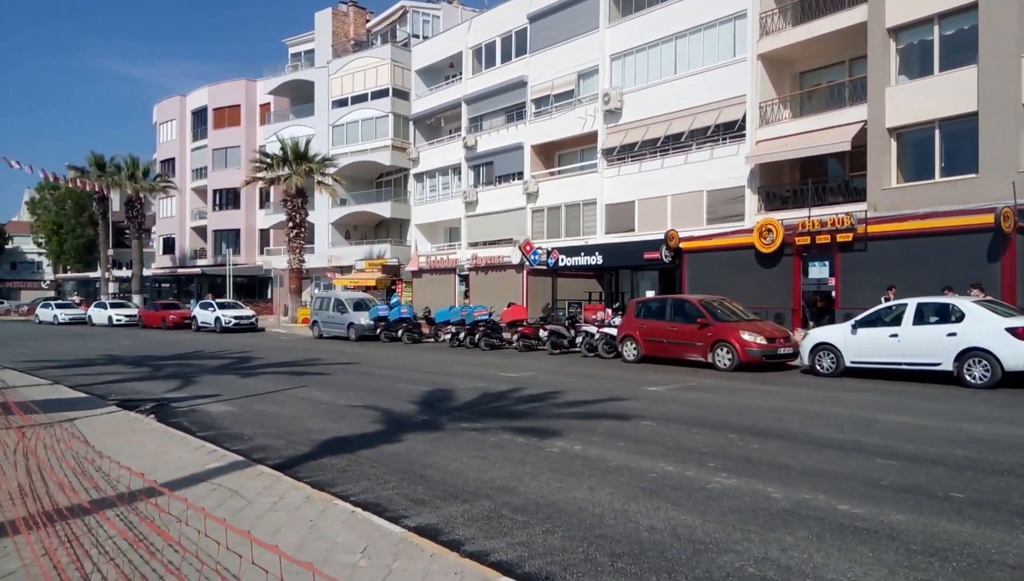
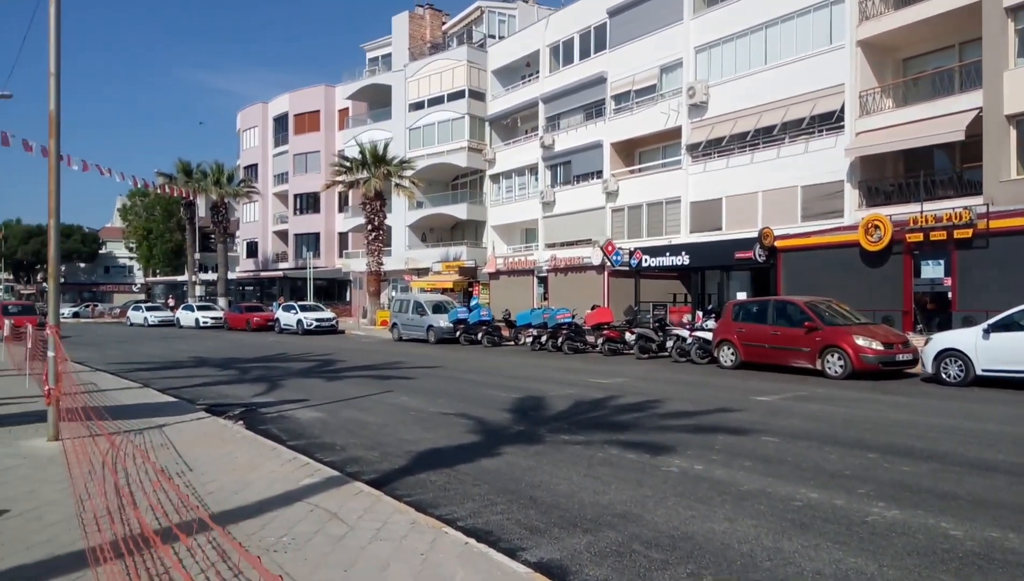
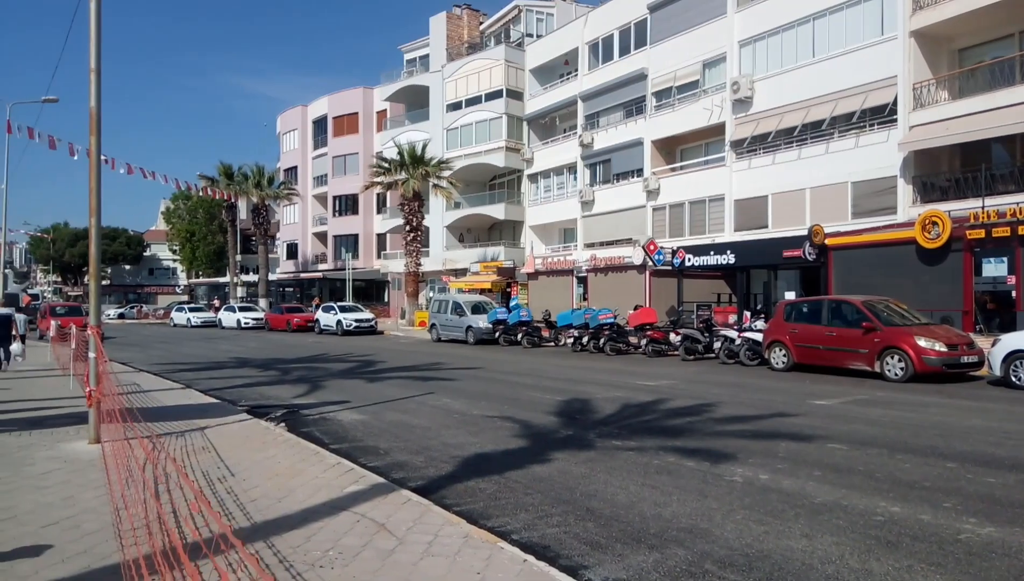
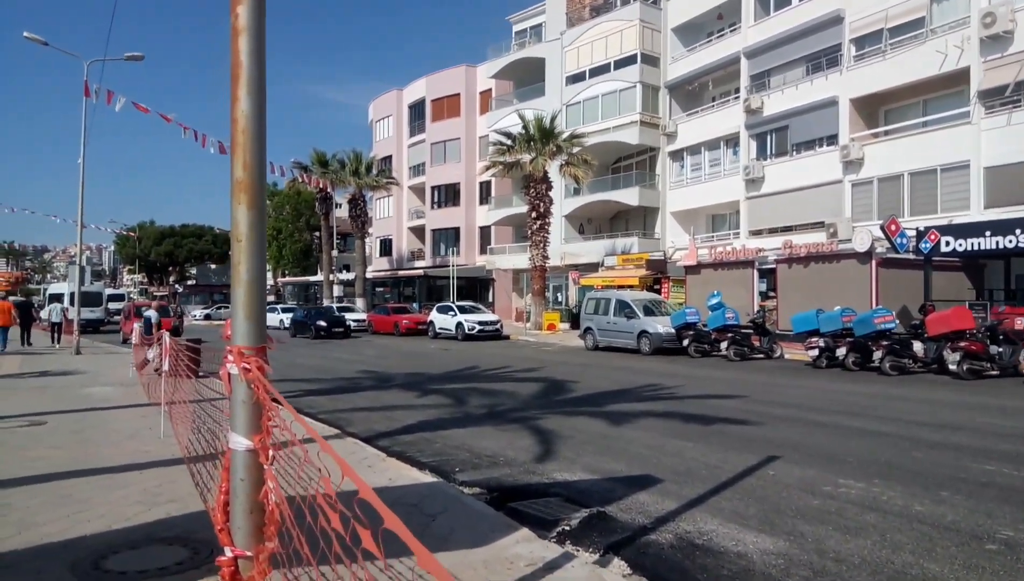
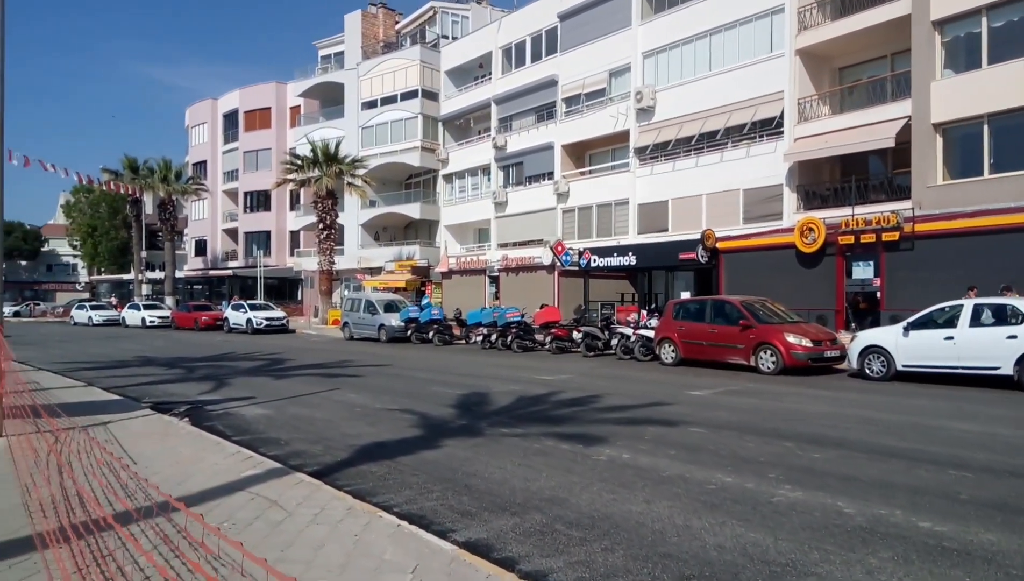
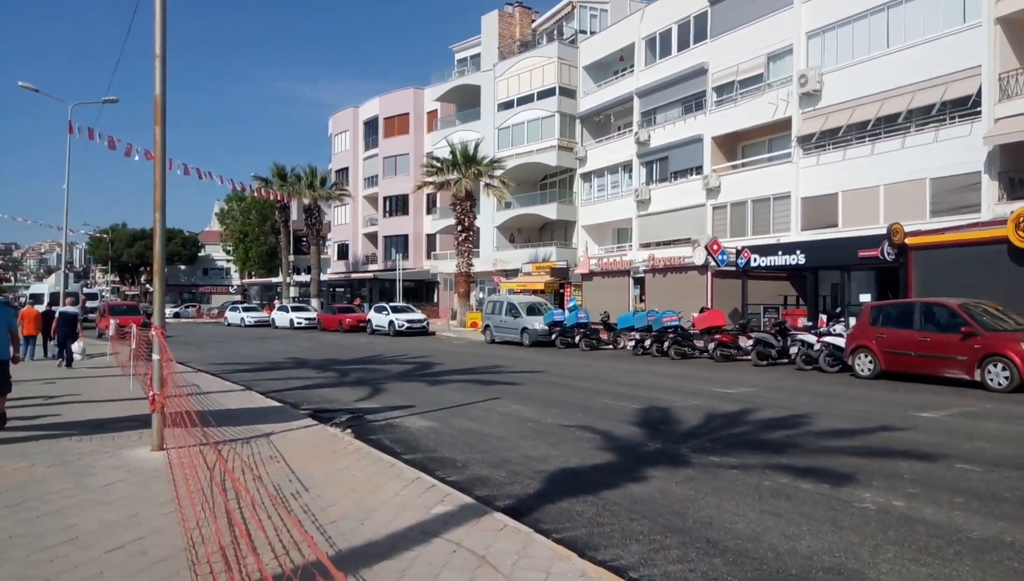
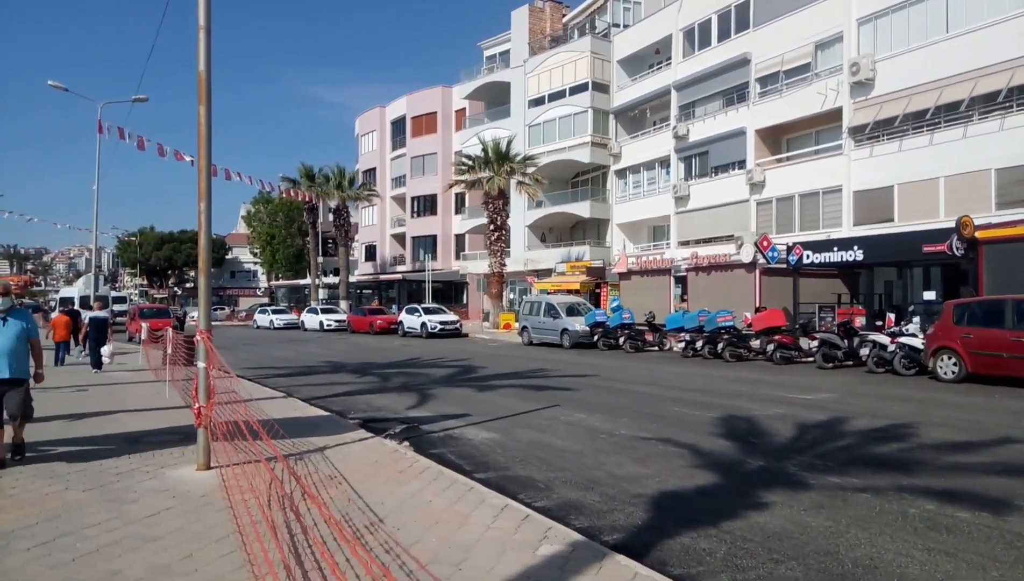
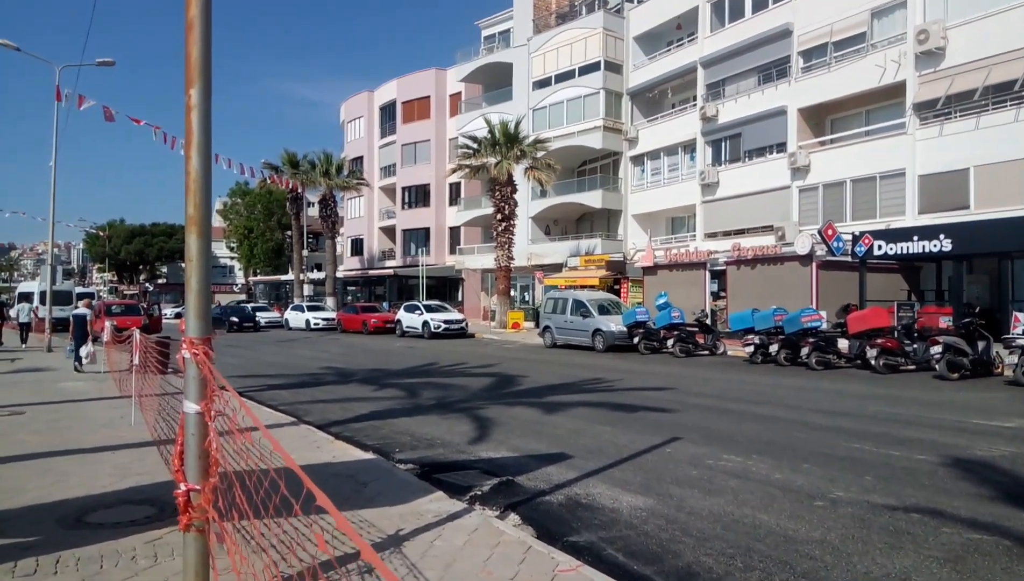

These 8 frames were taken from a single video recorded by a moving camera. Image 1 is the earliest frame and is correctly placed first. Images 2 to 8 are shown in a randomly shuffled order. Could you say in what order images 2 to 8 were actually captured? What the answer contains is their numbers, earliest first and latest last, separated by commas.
5, 2, 3, 6, 7, 8, 4
